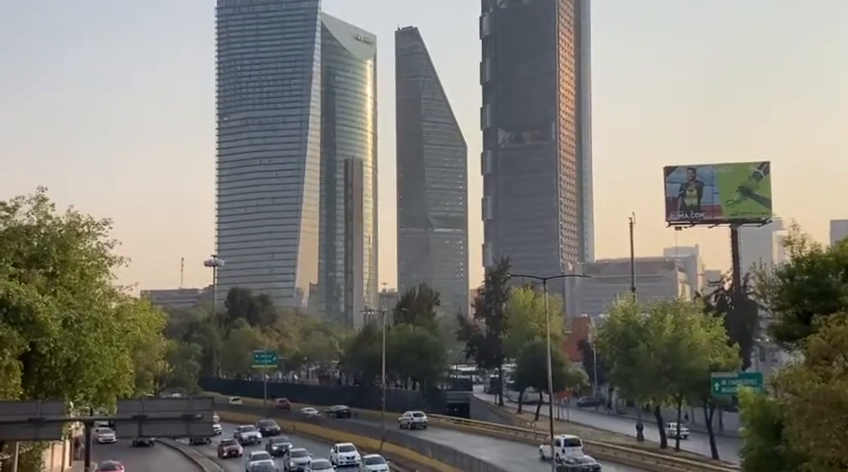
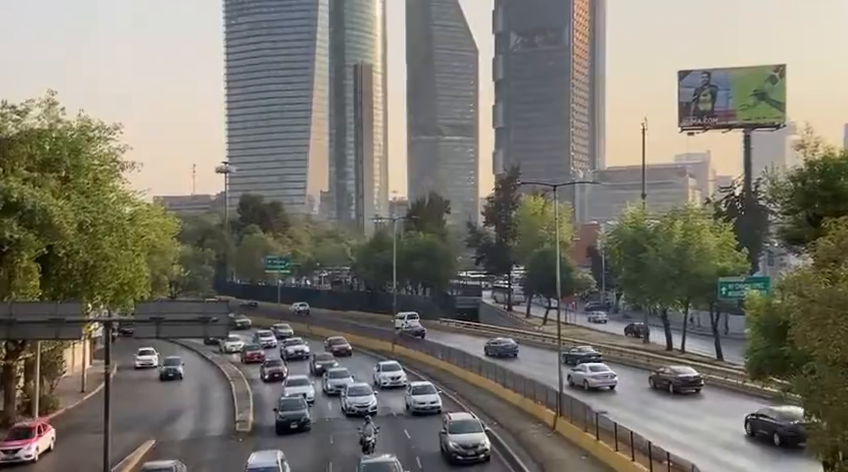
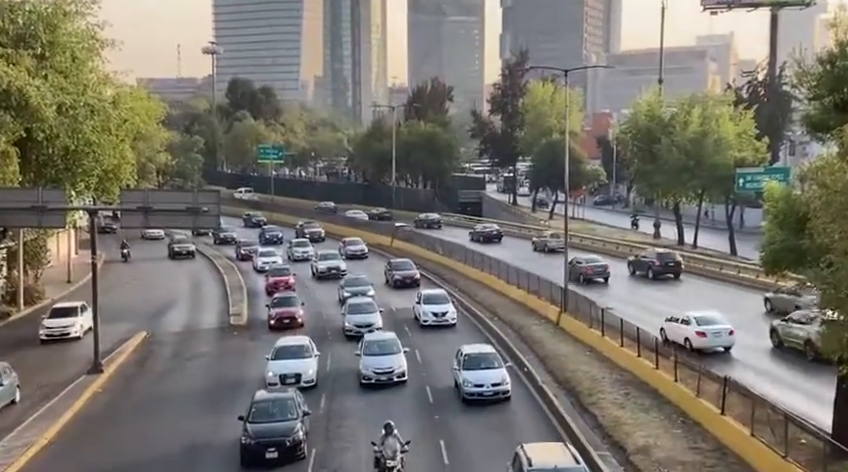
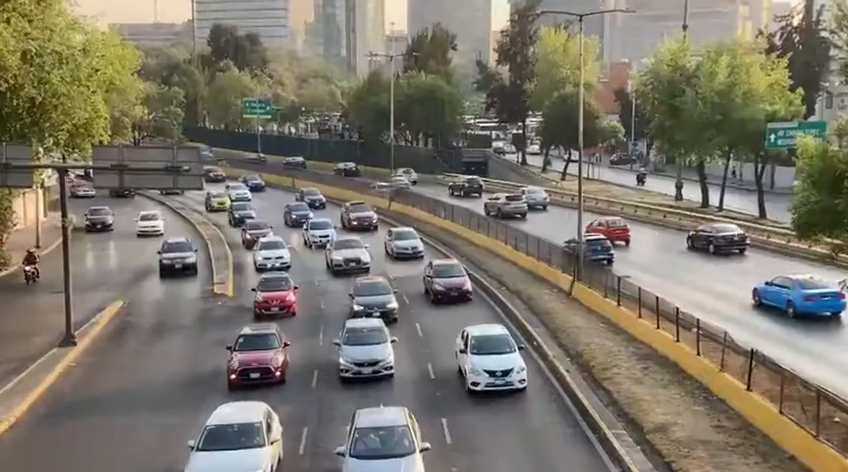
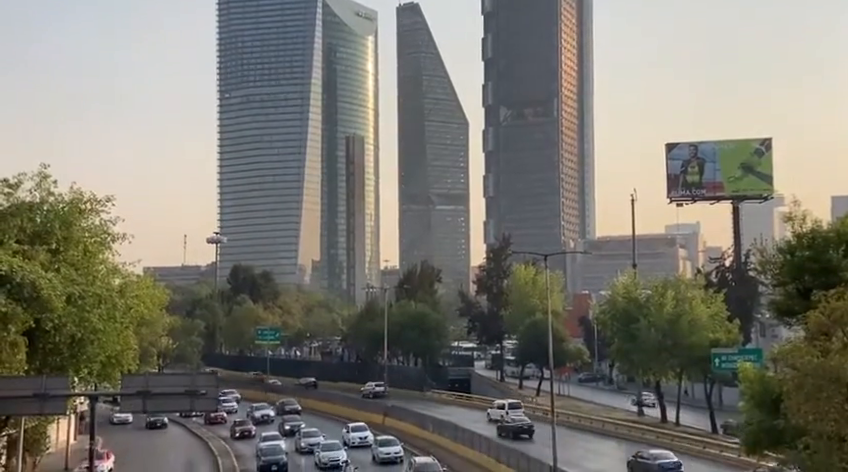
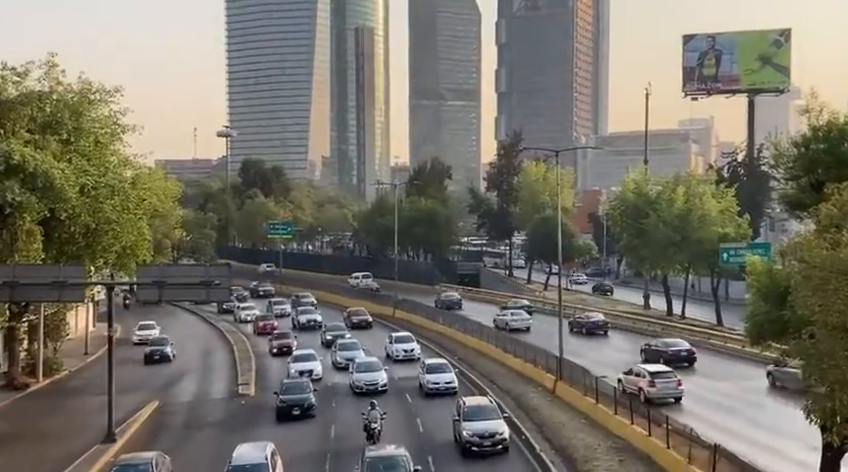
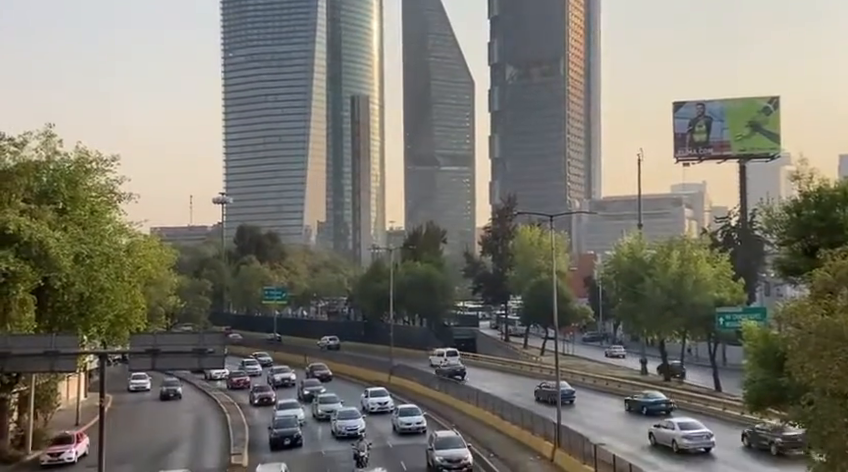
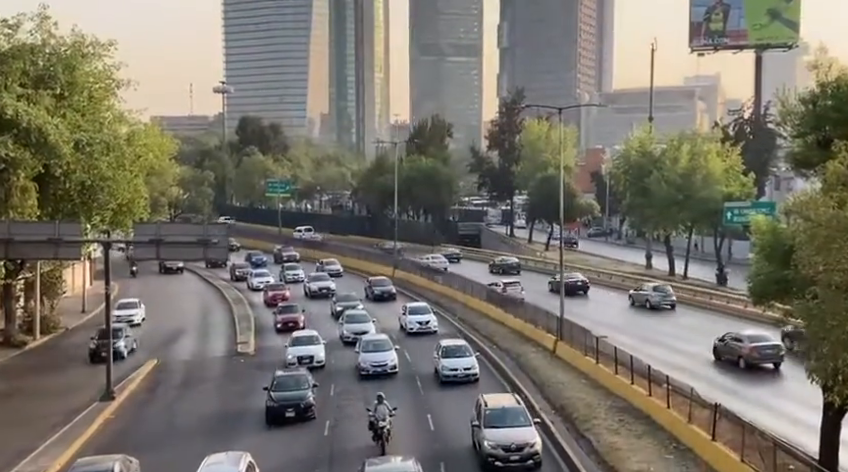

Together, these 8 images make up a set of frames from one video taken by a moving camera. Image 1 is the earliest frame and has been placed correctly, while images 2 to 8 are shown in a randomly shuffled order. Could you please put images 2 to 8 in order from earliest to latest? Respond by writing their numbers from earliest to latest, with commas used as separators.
5, 7, 2, 6, 8, 3, 4
